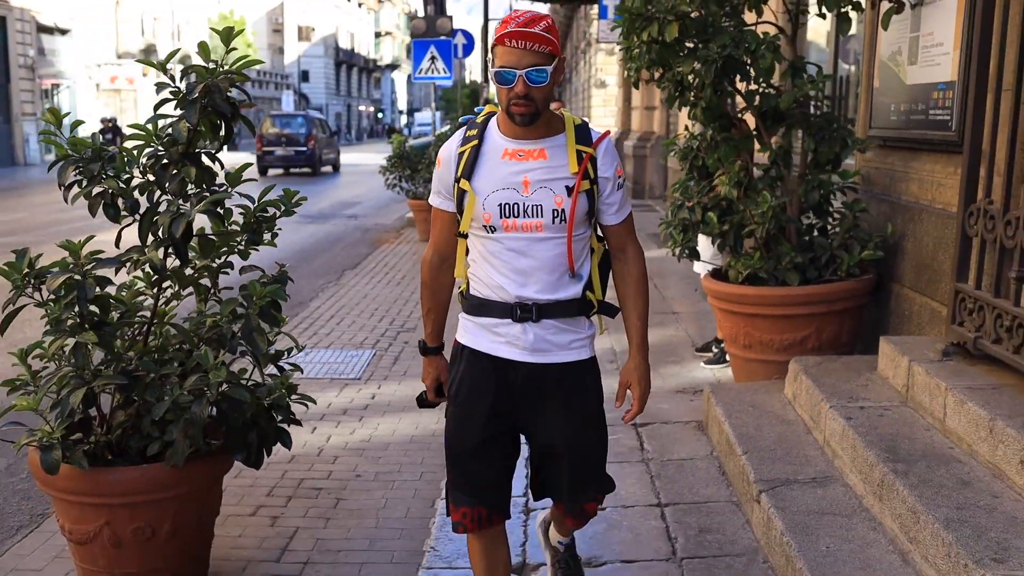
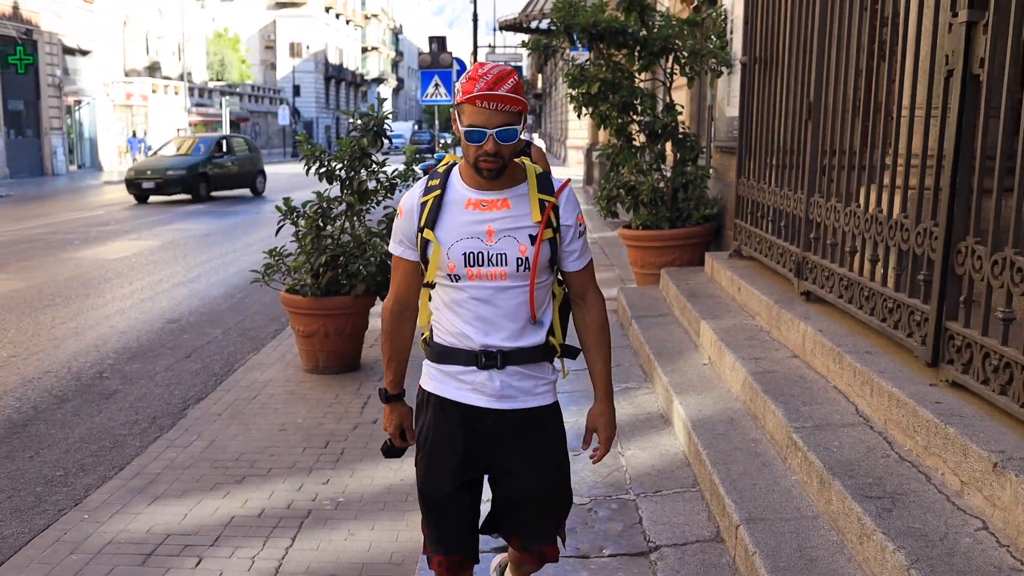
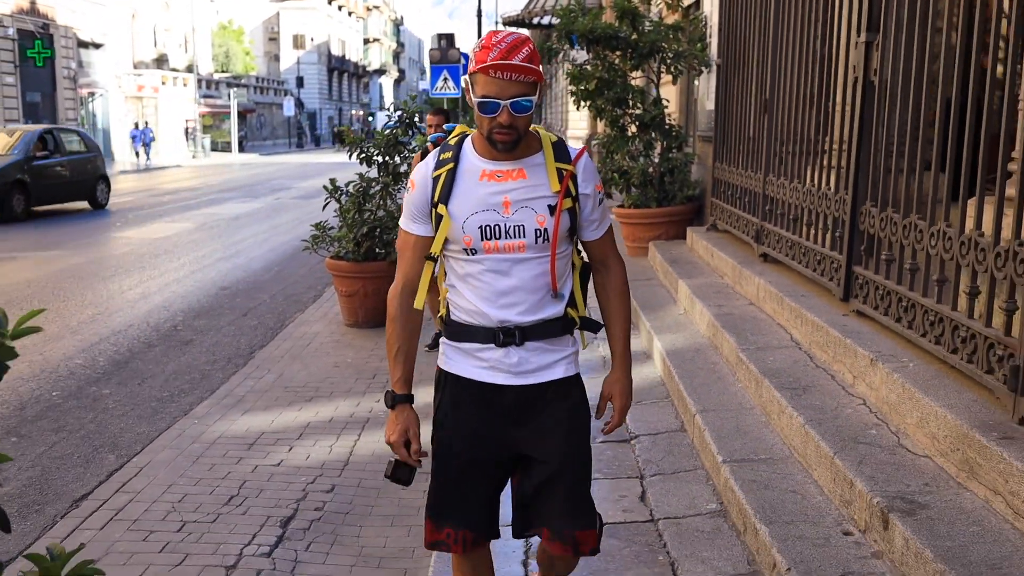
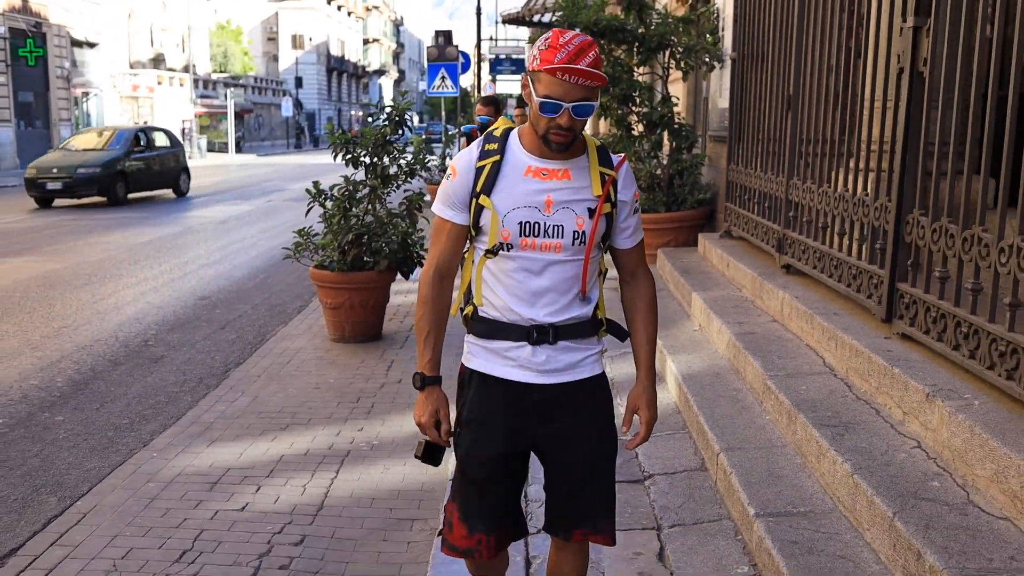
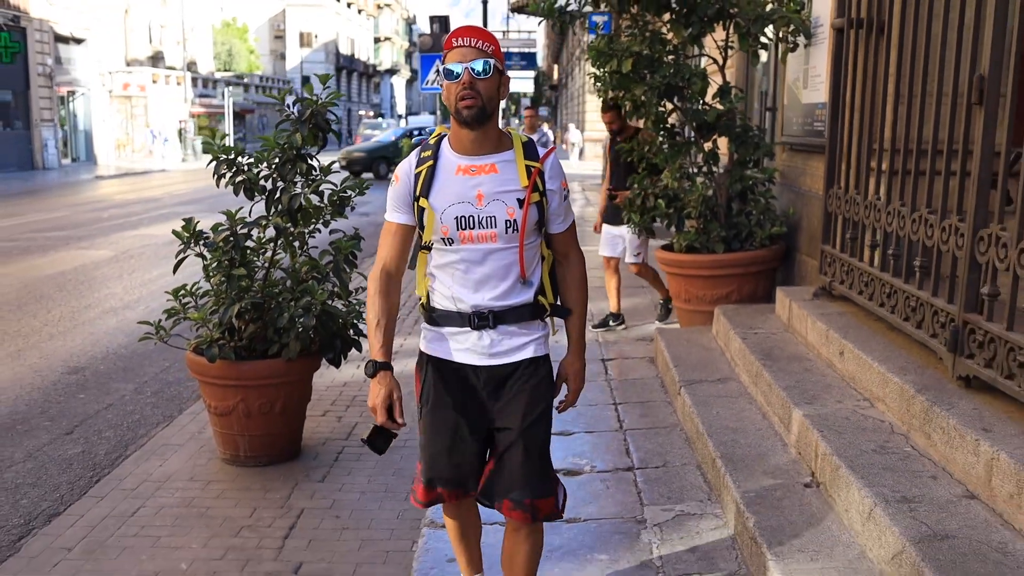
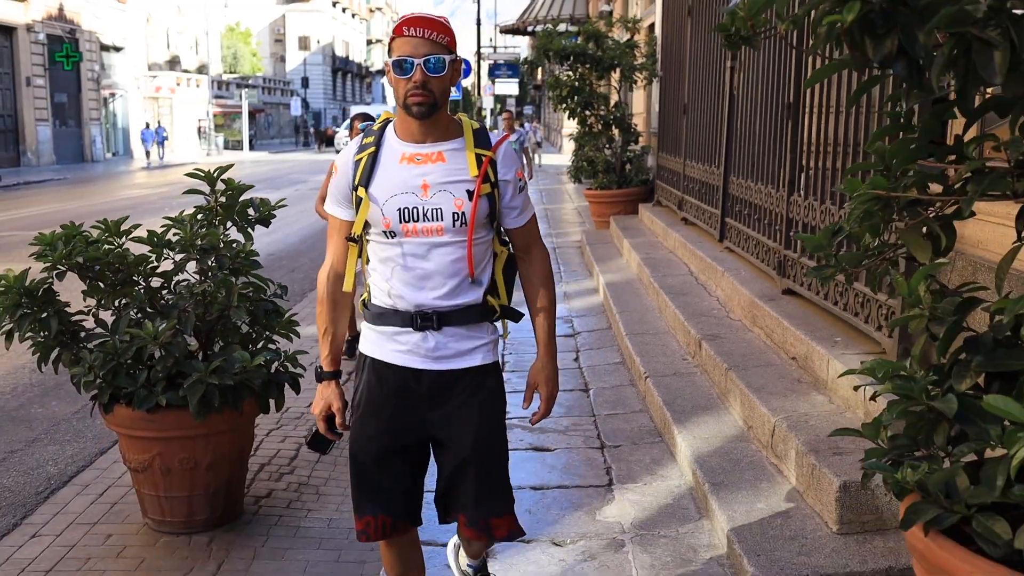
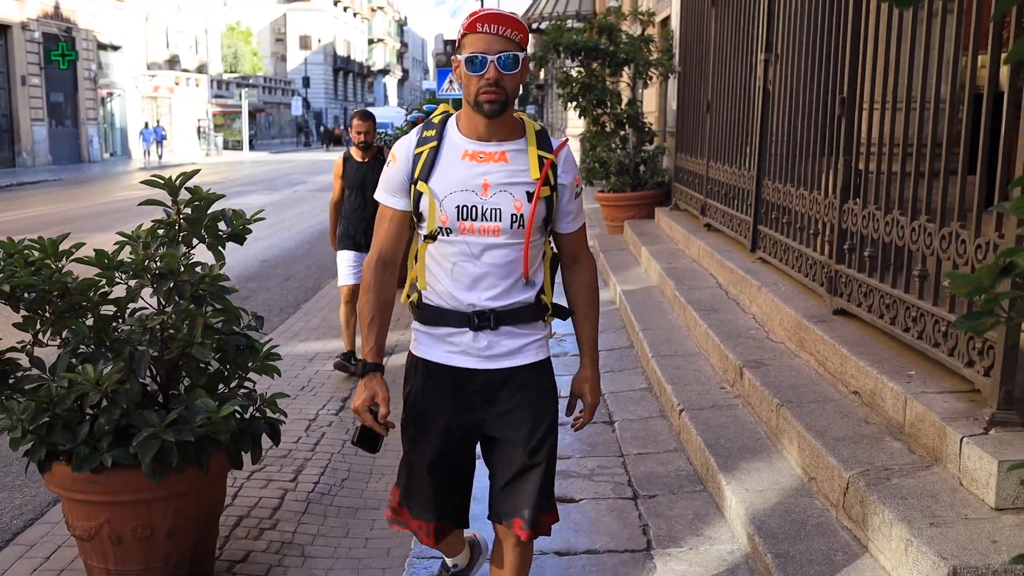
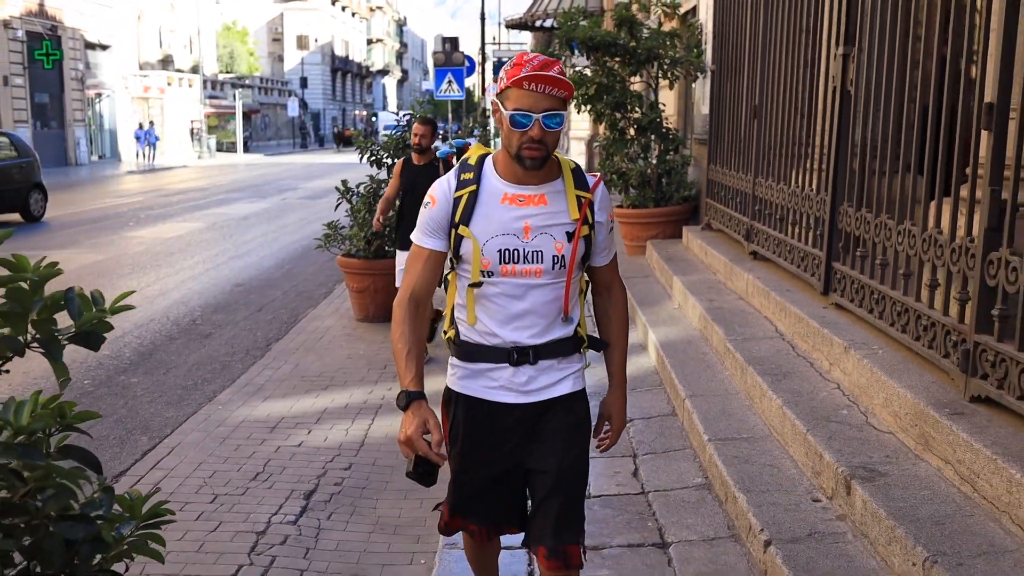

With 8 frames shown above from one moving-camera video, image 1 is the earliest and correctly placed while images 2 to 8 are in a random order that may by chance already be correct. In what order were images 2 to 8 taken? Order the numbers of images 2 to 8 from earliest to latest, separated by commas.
5, 2, 4, 3, 8, 7, 6
